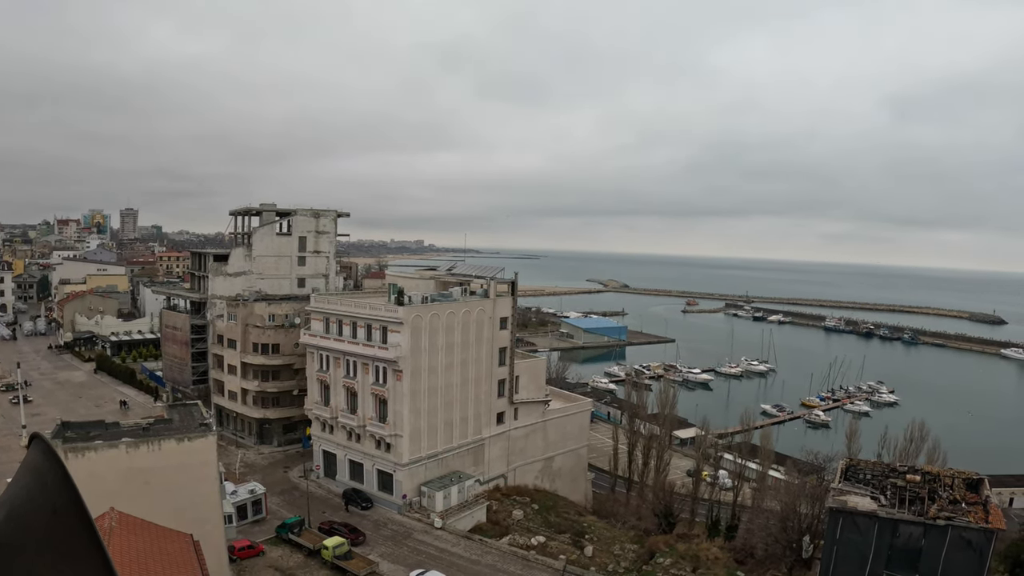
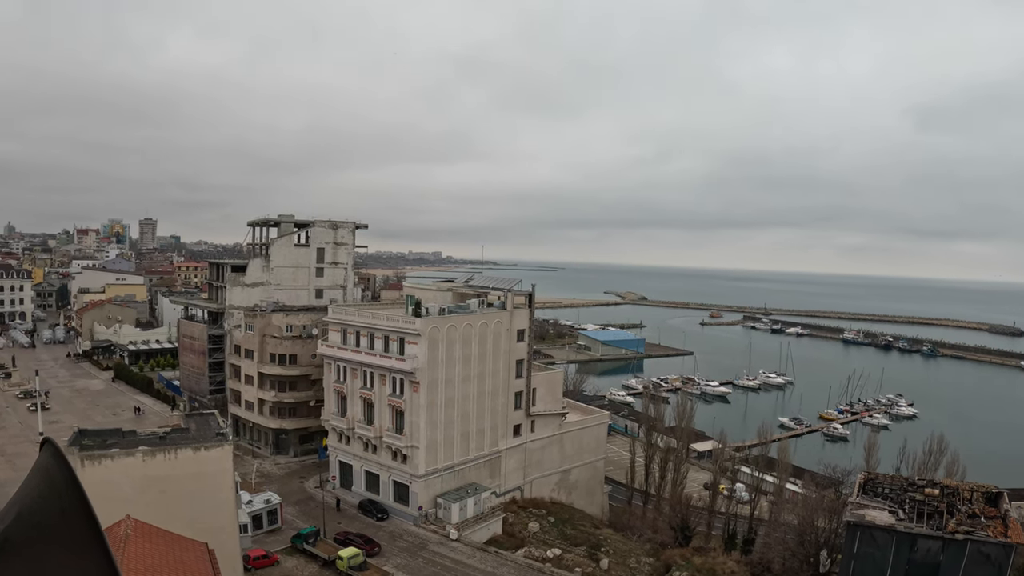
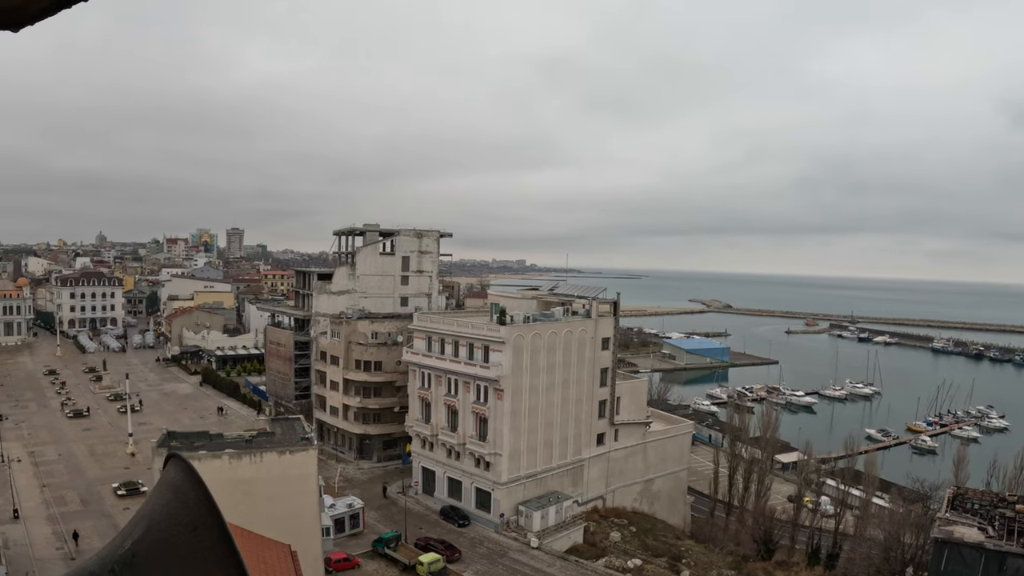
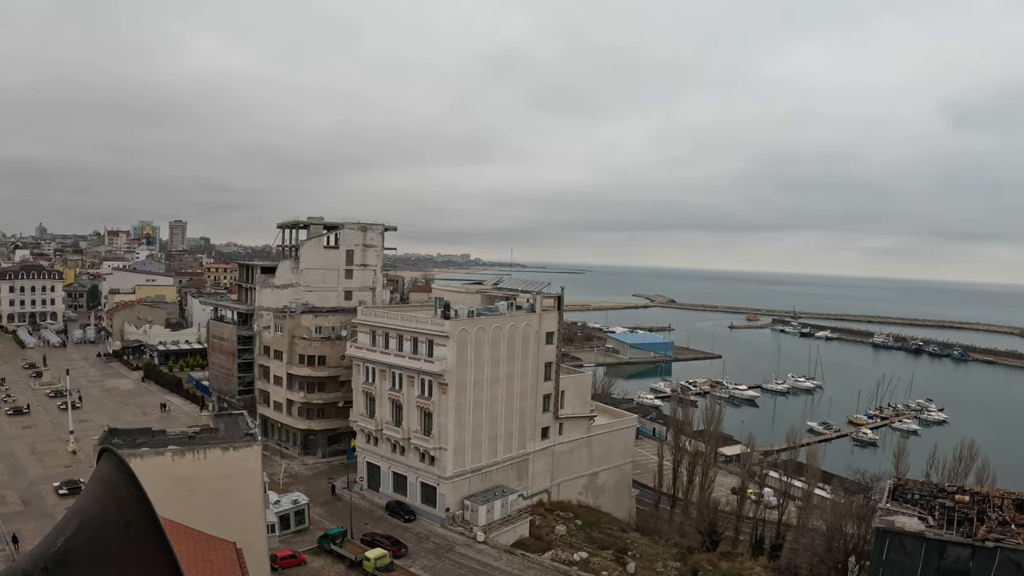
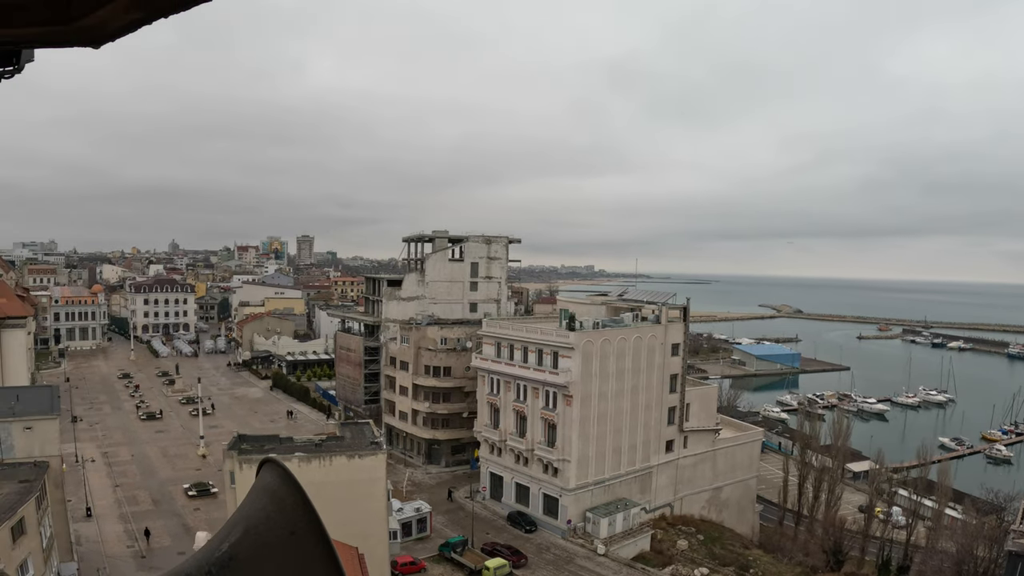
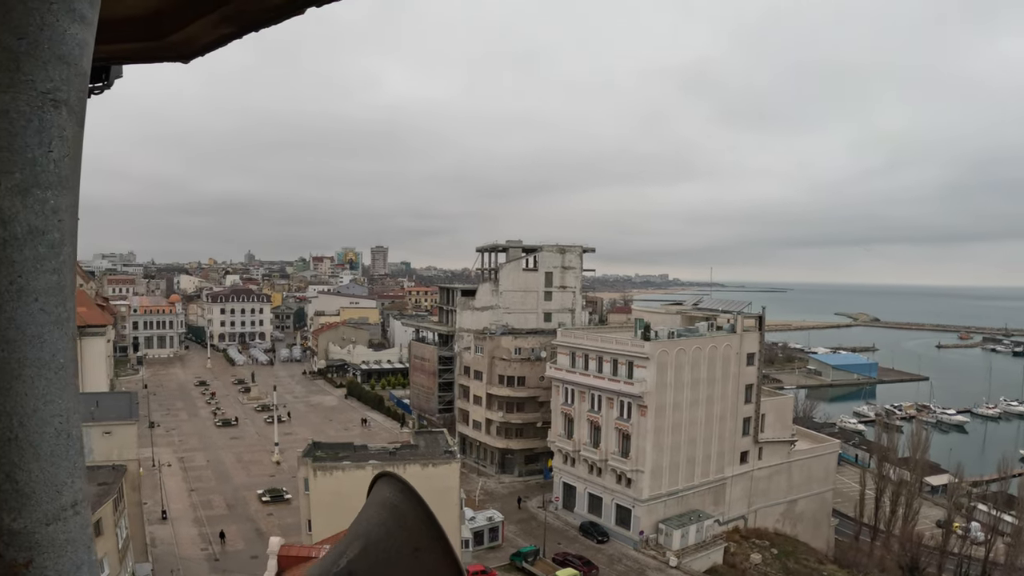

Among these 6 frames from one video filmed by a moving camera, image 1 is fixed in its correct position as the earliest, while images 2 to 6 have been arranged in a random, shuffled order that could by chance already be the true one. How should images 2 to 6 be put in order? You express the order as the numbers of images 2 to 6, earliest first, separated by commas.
2, 4, 3, 5, 6
